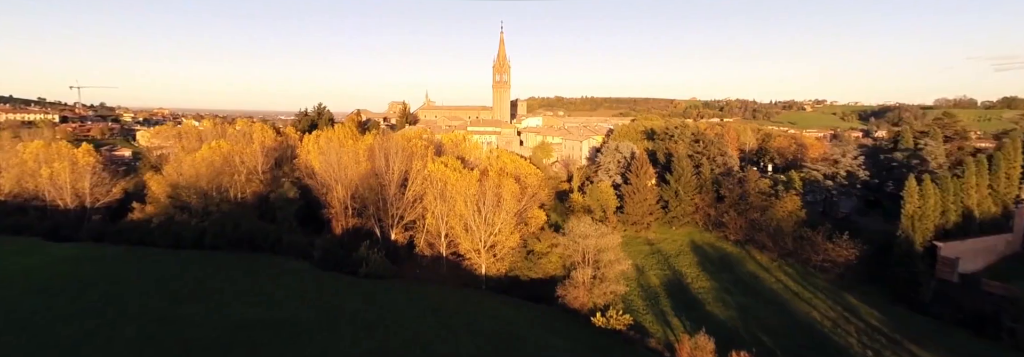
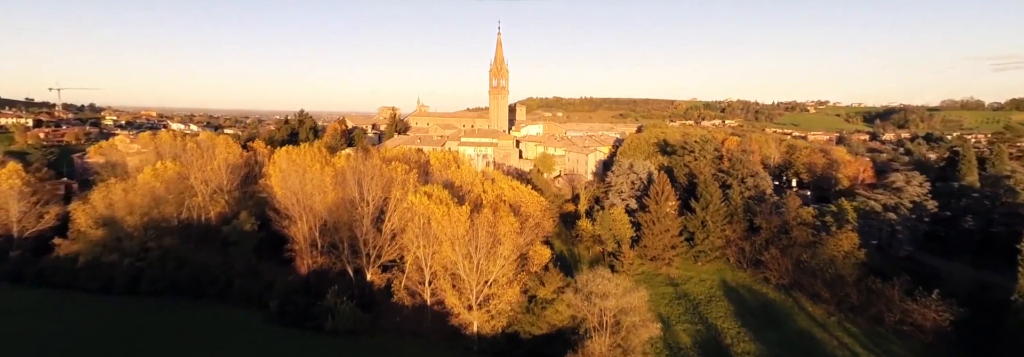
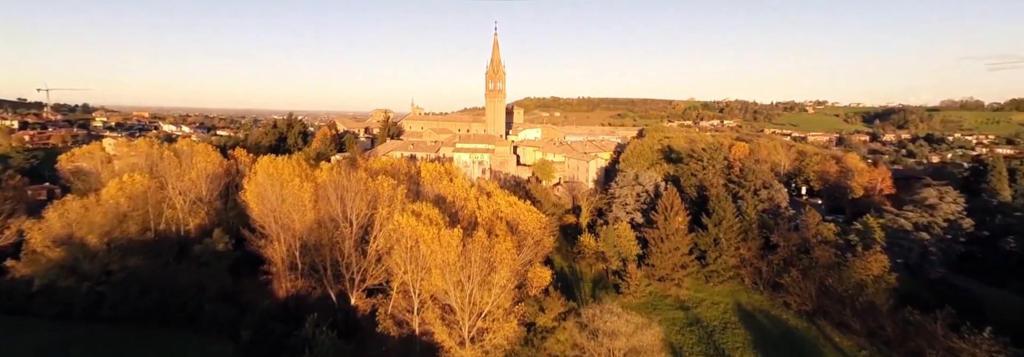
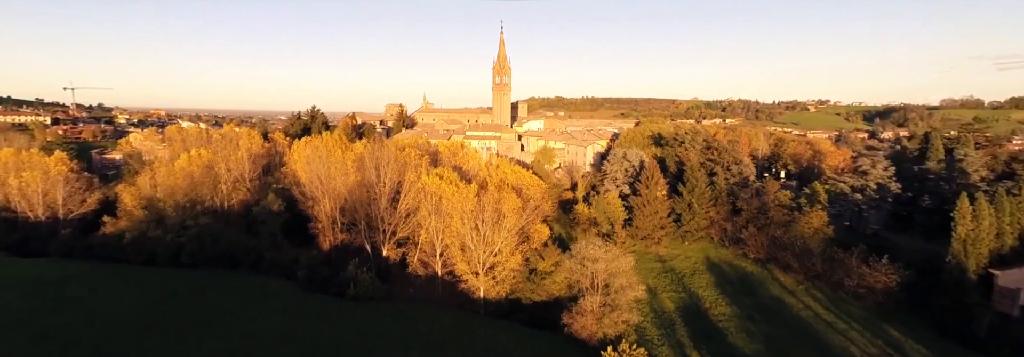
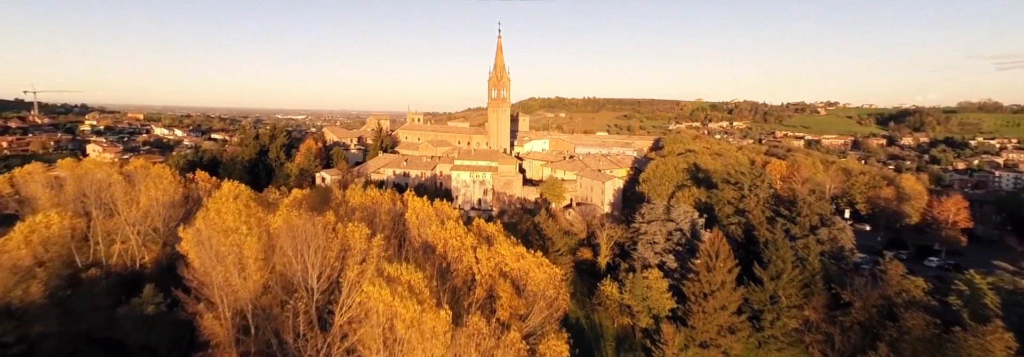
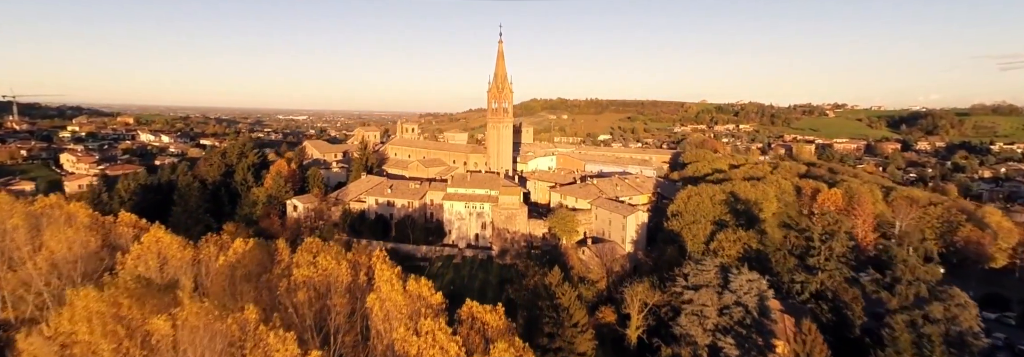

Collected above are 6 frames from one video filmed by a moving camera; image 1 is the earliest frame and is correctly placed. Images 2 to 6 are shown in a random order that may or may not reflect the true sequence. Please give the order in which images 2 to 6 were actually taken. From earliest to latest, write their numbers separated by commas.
4, 2, 3, 5, 6
